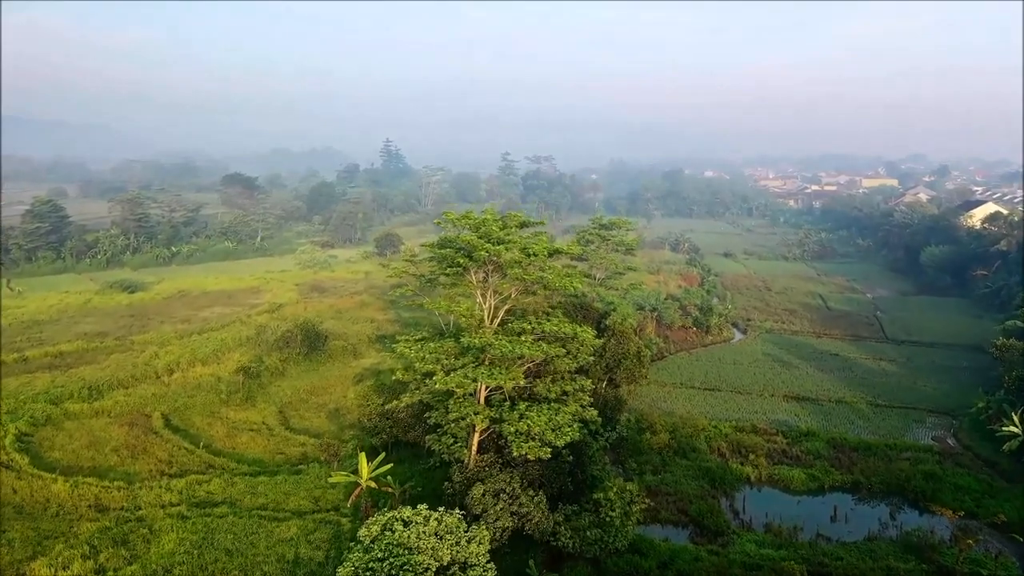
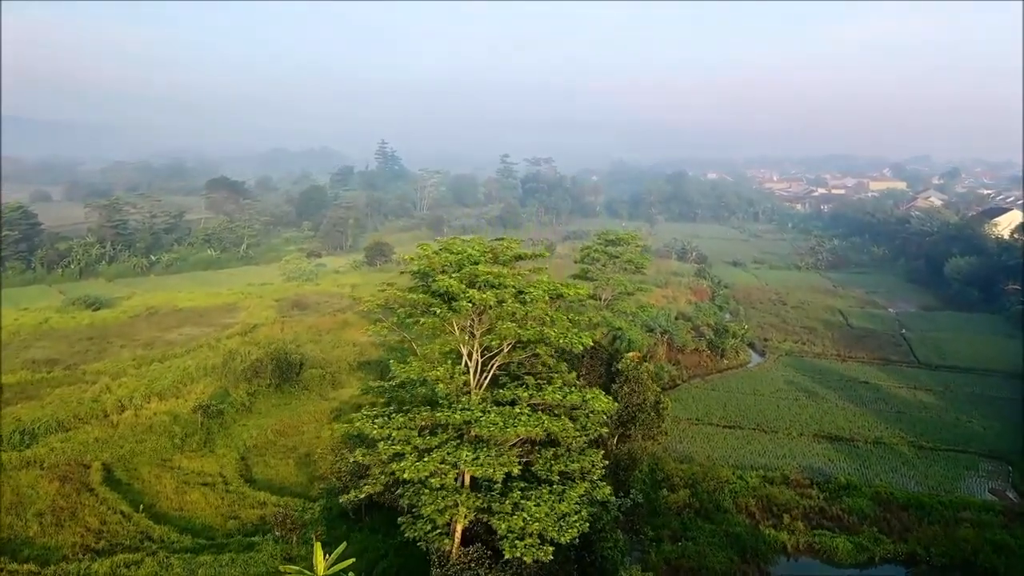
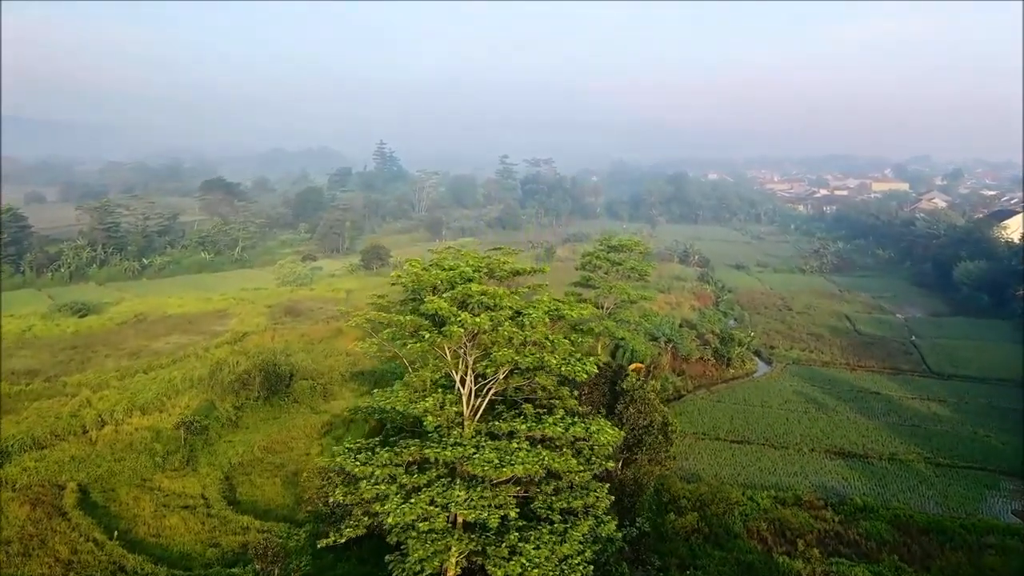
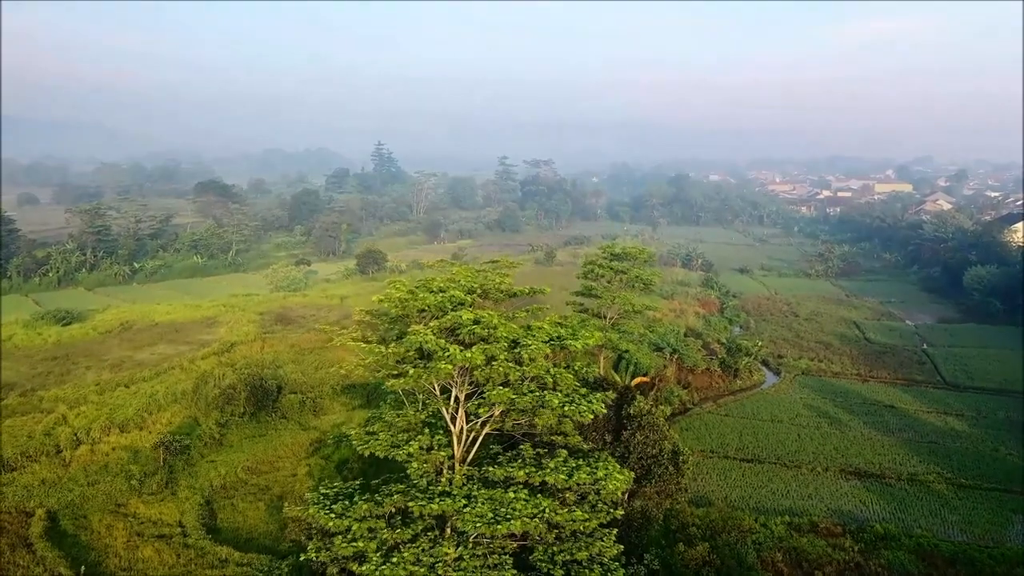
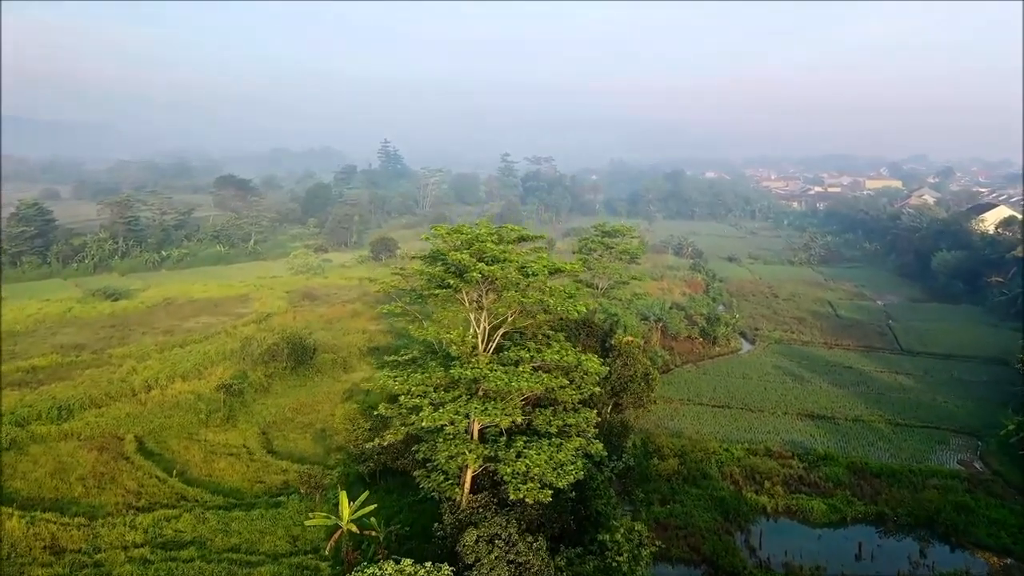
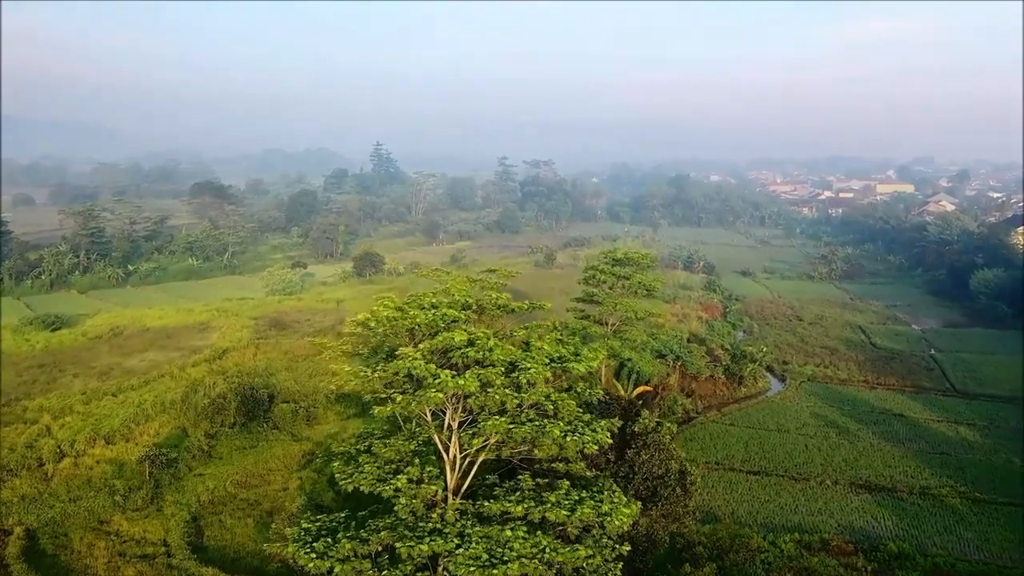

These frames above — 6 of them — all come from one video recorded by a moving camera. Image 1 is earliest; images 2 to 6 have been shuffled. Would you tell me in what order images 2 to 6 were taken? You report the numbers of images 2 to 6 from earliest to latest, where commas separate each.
5, 2, 3, 4, 6
